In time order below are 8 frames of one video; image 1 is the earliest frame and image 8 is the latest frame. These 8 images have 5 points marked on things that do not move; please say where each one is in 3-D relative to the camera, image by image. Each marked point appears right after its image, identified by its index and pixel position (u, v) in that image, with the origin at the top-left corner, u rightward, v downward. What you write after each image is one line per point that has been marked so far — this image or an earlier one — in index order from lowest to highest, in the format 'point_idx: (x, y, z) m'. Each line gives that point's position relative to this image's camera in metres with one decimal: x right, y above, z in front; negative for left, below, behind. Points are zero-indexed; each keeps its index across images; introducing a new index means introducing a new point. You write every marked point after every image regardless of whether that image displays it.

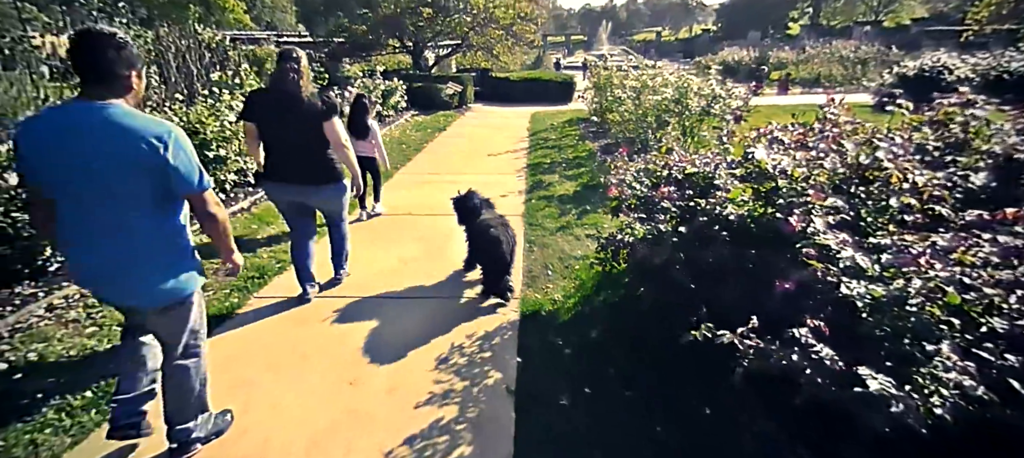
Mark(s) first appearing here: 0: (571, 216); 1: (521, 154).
0: (+0.5, +0.1, +5.5) m
1: (+0.1, +1.1, +9.3) m
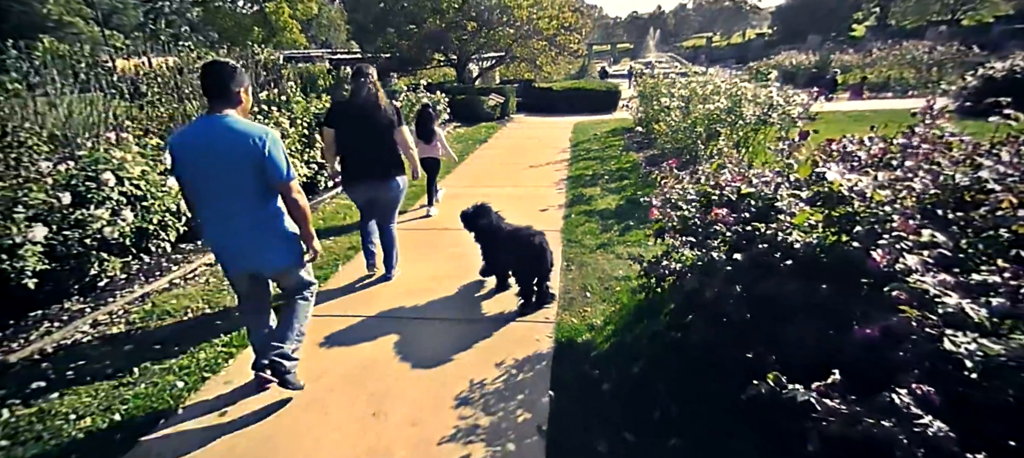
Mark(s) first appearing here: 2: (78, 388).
0: (+0.9, -0.1, +5.3) m
1: (+0.8, +0.9, +9.1) m
2: (-2.3, -0.8, +3.0) m
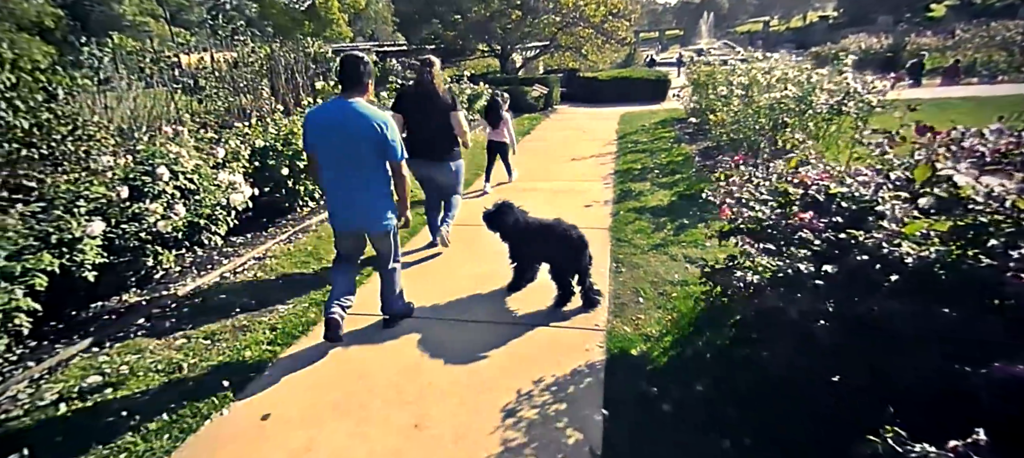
0: (+1.3, -0.1, +5.1) m
1: (+1.5, +1.0, +8.9) m
2: (-2.0, -0.8, +3.0) m
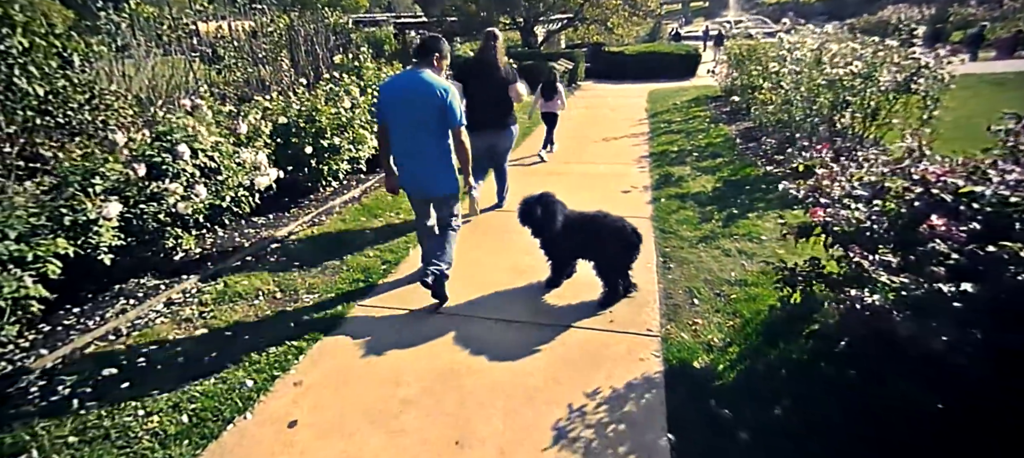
0: (+1.6, 0.0, +4.7) m
1: (+1.9, +1.3, +8.5) m
2: (-1.8, -0.7, +2.8) m
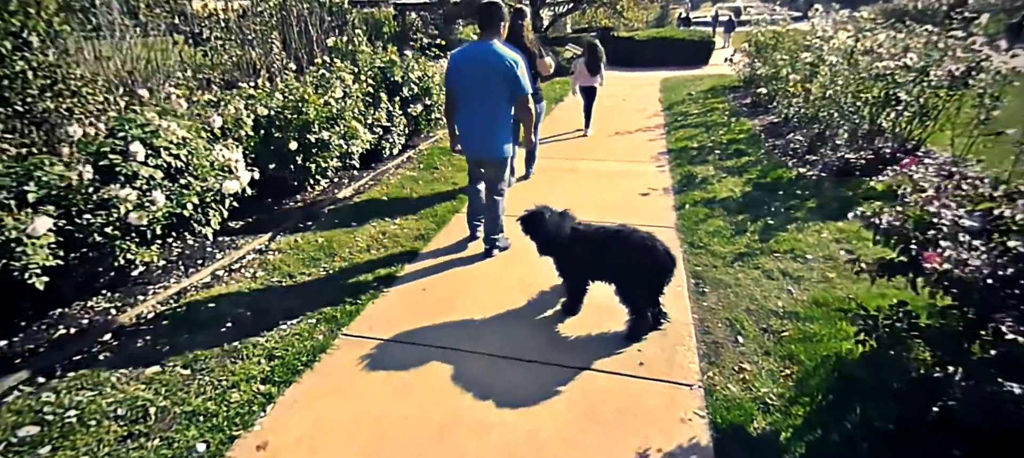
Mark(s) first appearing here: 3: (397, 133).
0: (+1.7, -0.1, +4.2) m
1: (+2.0, +1.3, +7.9) m
2: (-1.7, -0.8, +2.3) m
3: (-1.3, +1.1, +6.6) m
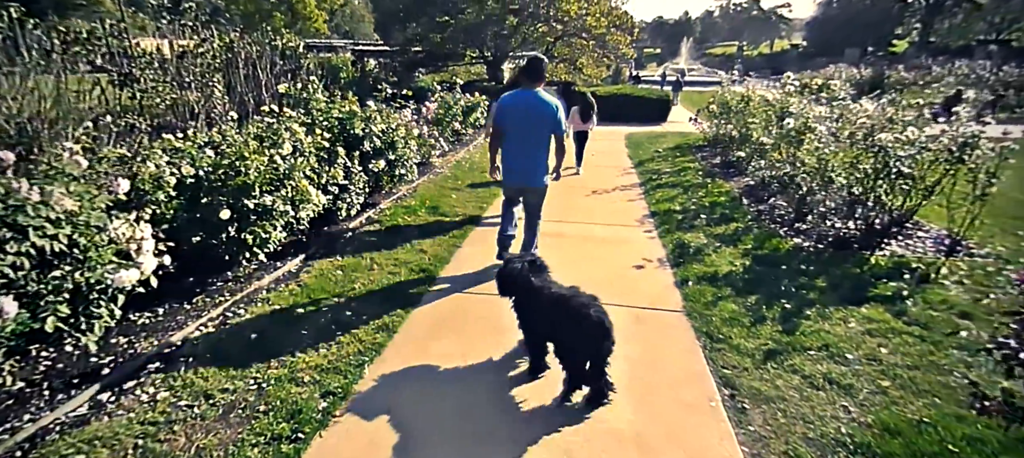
0: (+1.6, -0.6, +3.6) m
1: (+1.5, +0.4, +7.4) m
2: (-1.7, -1.2, +1.4) m
3: (-1.6, +0.4, +5.8) m
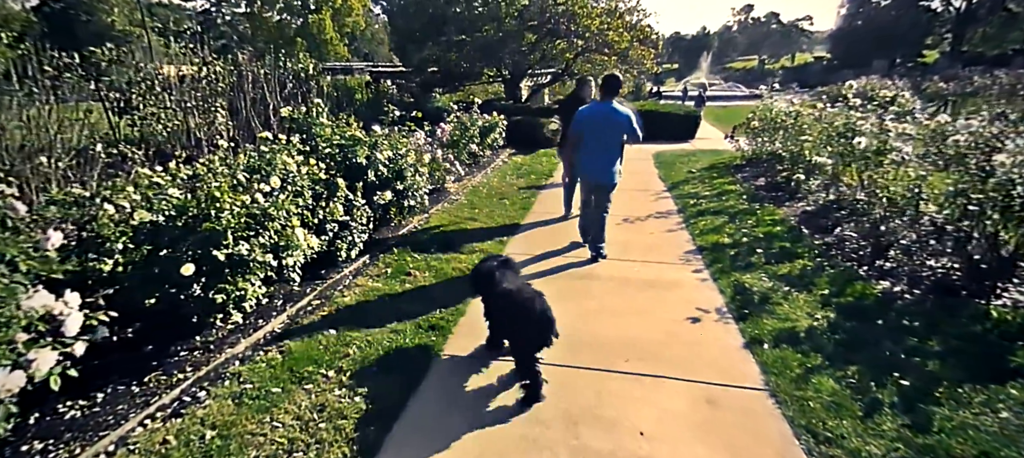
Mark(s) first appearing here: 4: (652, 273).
0: (+1.8, -0.9, +2.6) m
1: (+1.8, 0.0, +6.5) m
2: (-1.6, -1.5, +0.5) m
3: (-1.3, 0.0, +5.0) m
4: (+1.2, -0.4, +5.0) m
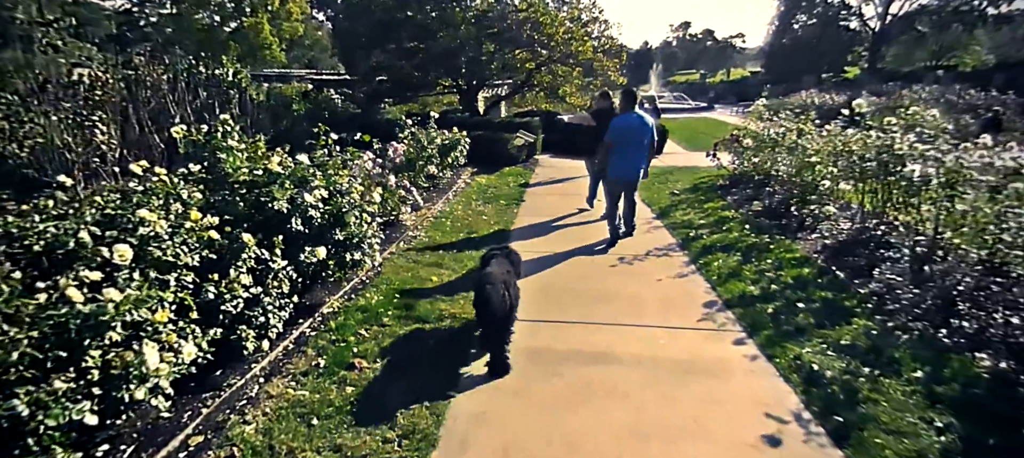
0: (+1.9, -1.3, +1.4) m
1: (+1.6, -0.4, +5.2) m
2: (-1.2, -1.8, -1.0) m
3: (-1.4, -0.5, +3.4) m
4: (+1.1, -0.8, +3.7) m
